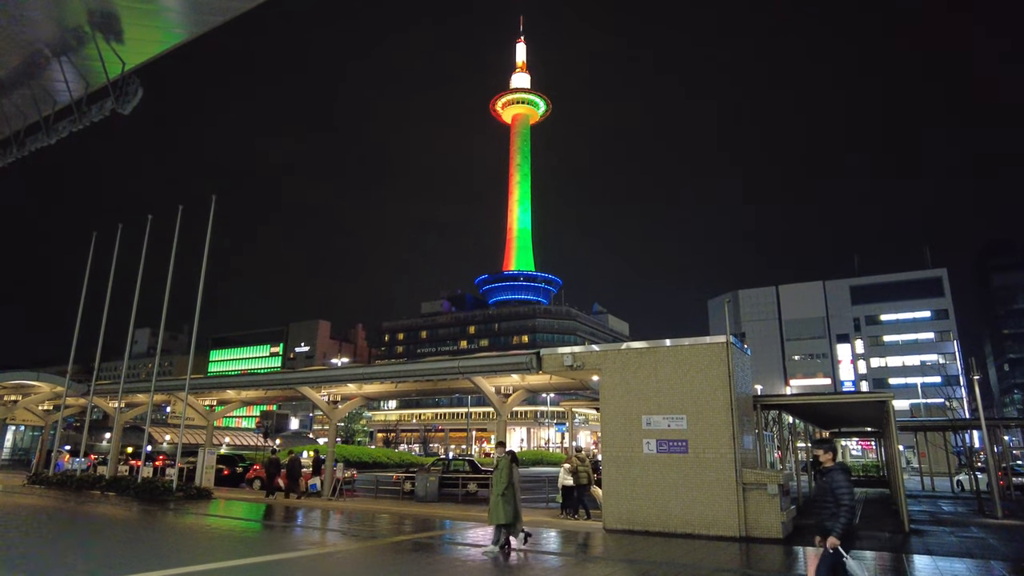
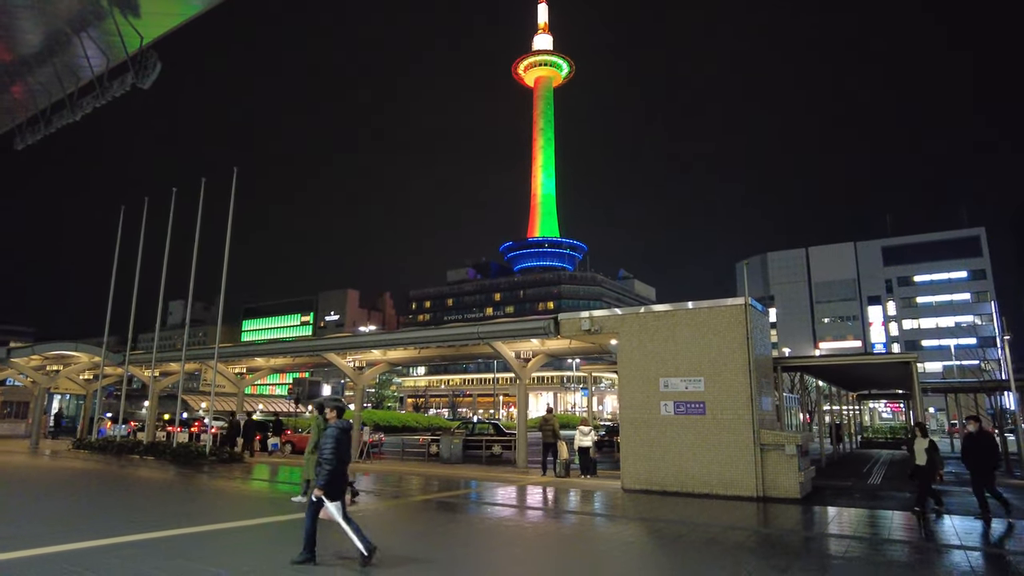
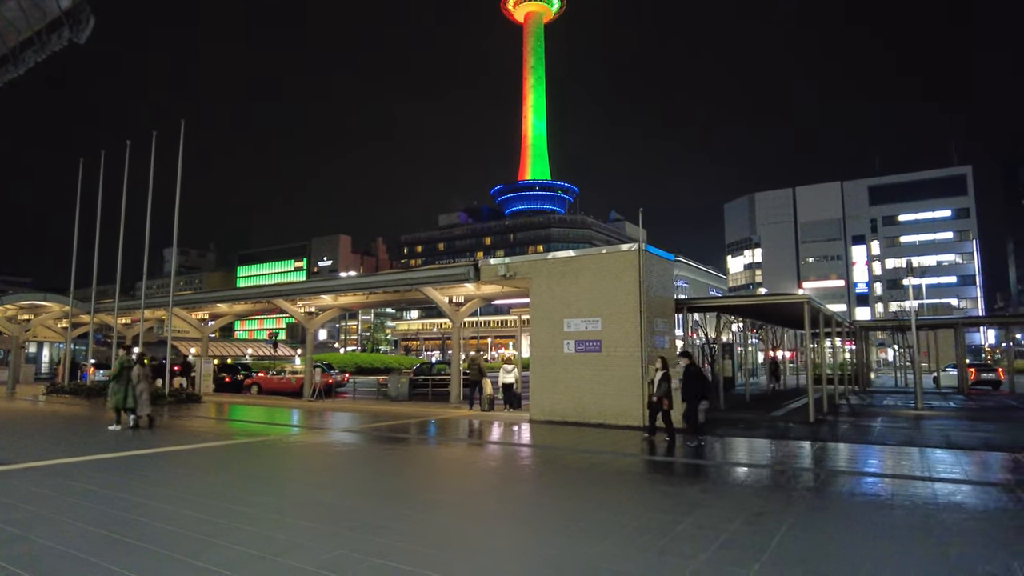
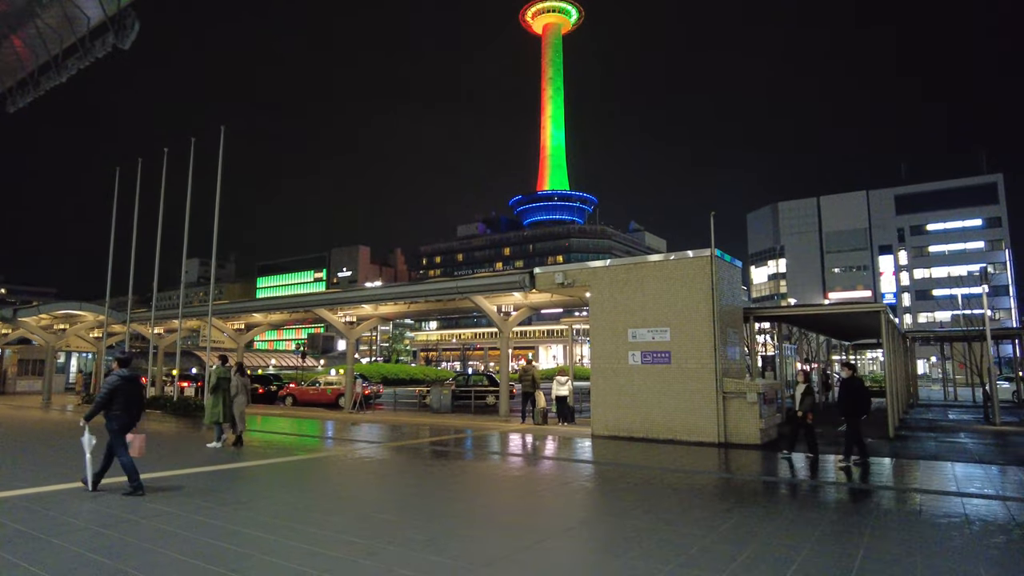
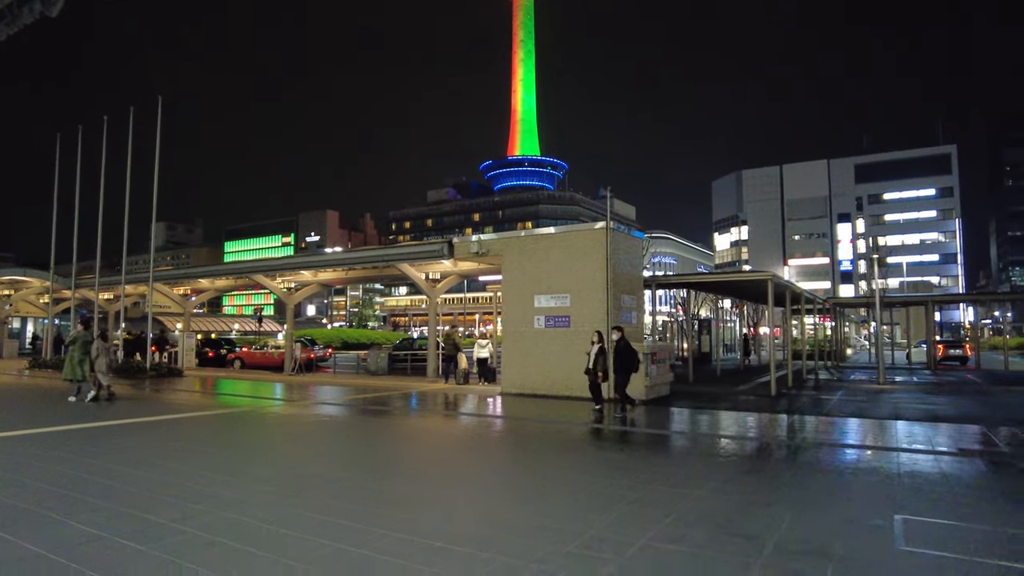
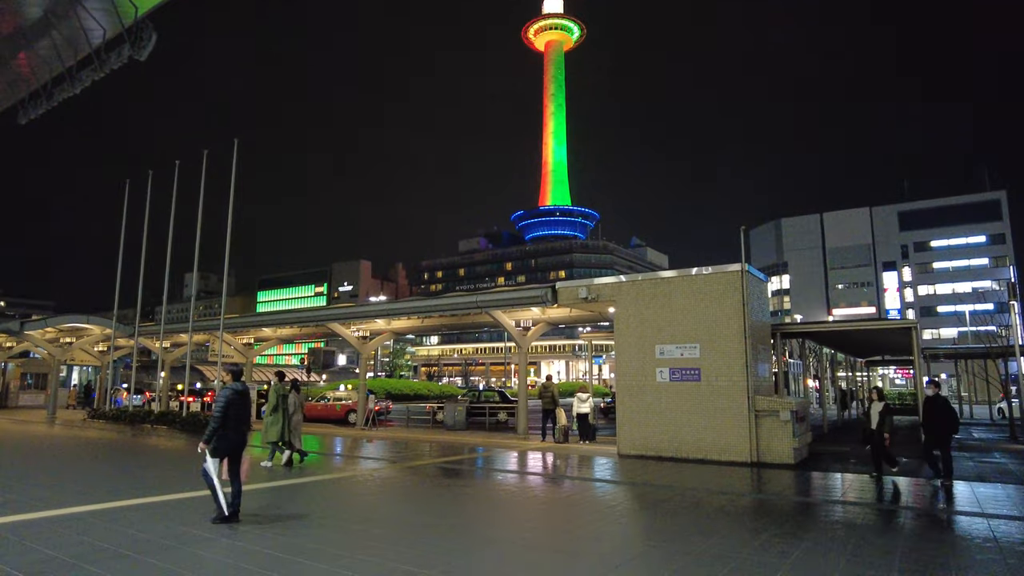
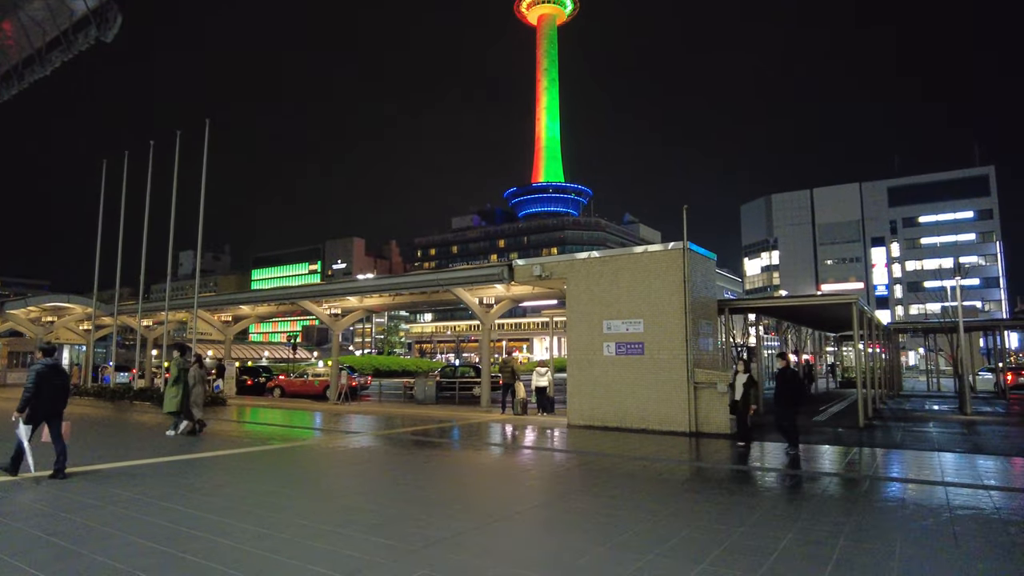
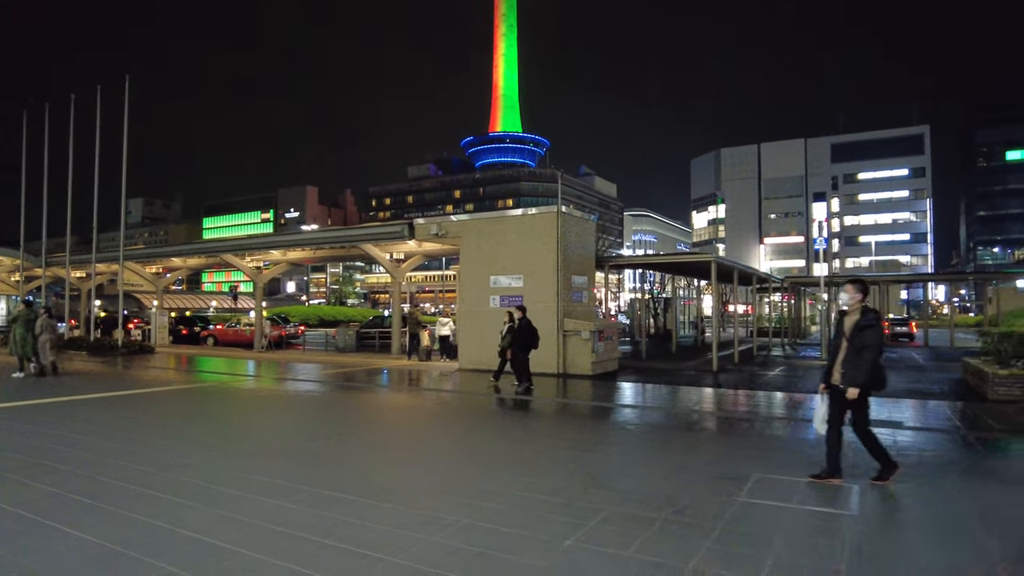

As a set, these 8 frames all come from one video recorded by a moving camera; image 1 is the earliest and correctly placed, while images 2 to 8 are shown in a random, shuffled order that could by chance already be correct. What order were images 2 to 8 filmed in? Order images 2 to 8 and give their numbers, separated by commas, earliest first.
2, 6, 4, 7, 3, 5, 8
